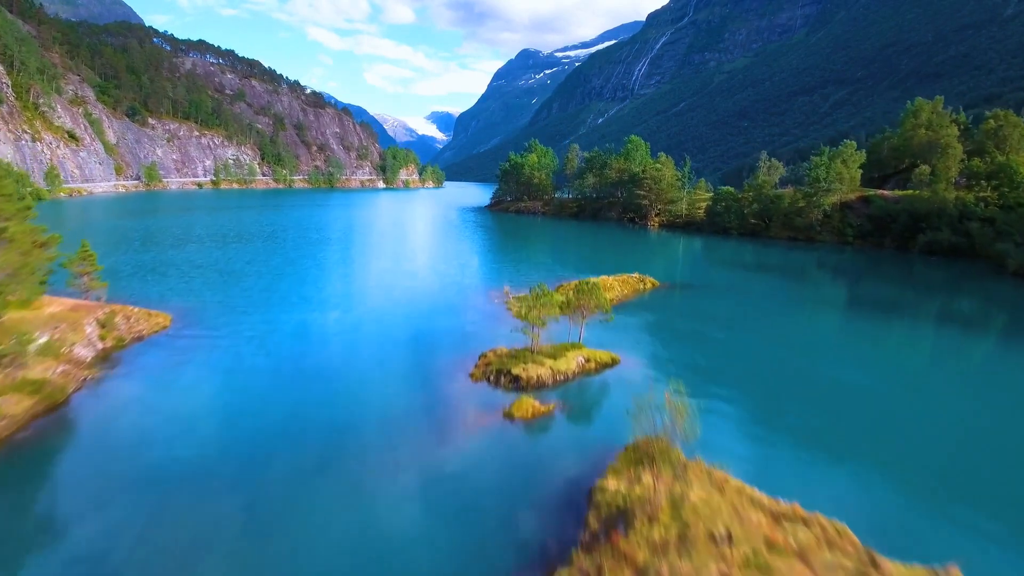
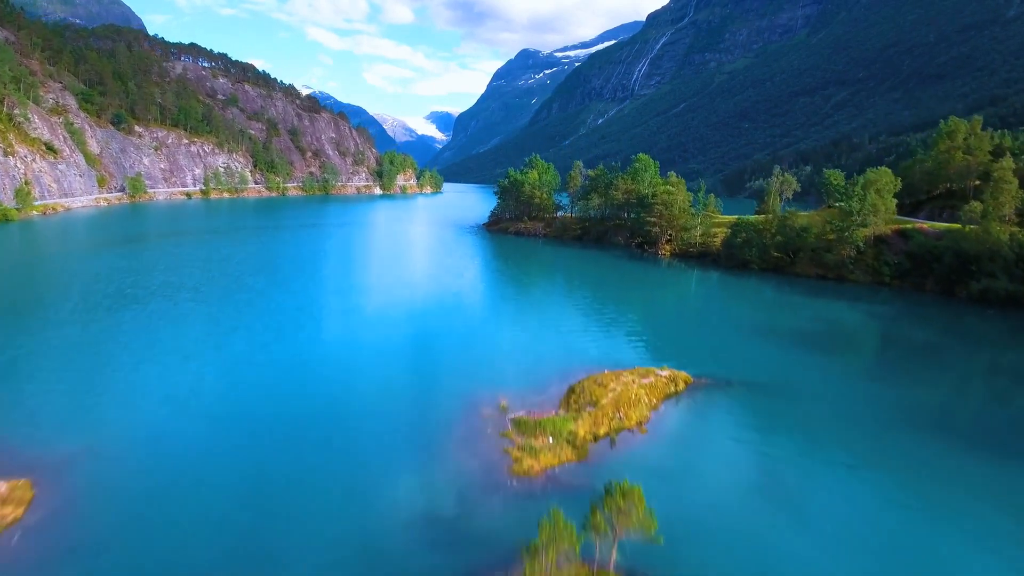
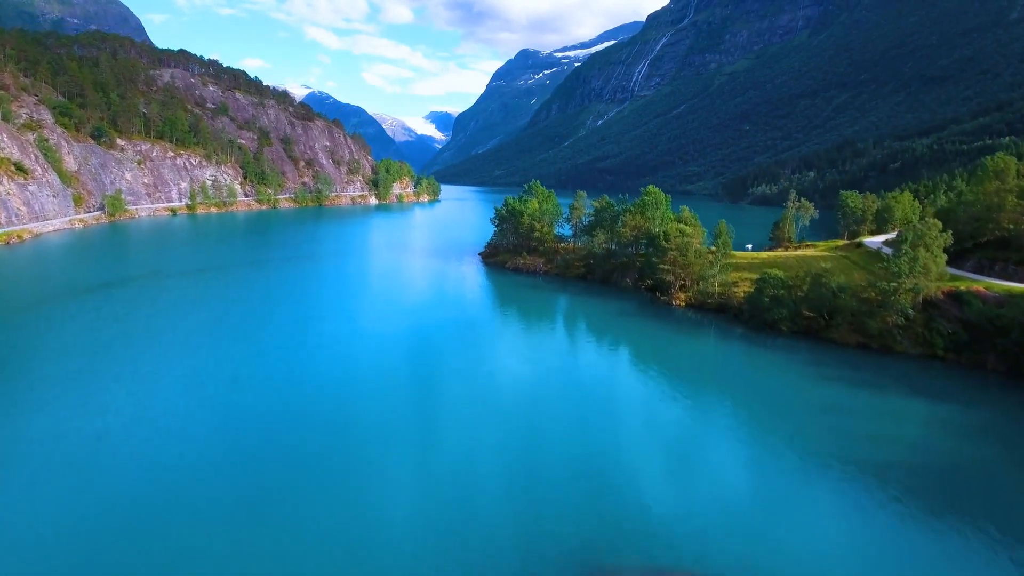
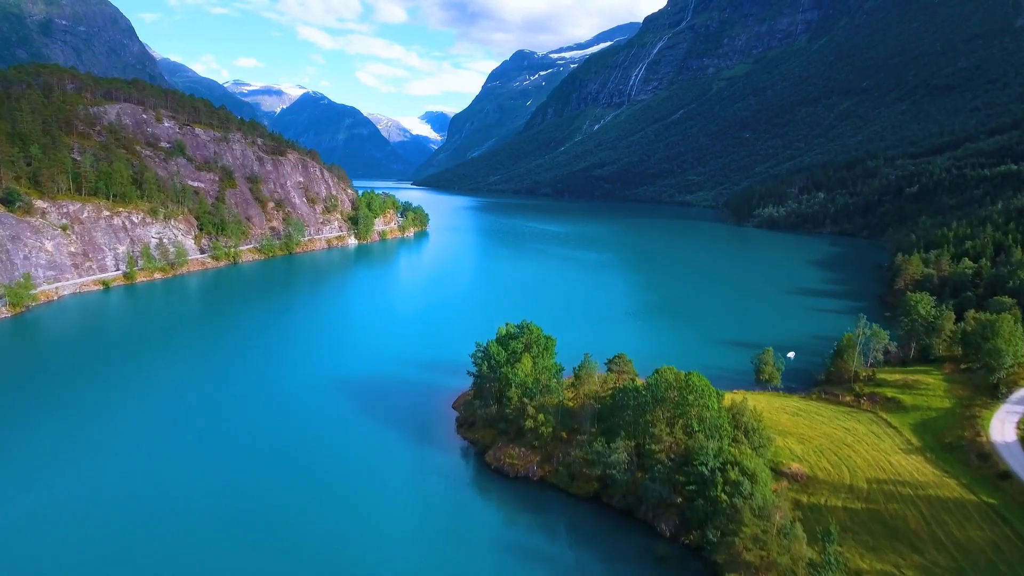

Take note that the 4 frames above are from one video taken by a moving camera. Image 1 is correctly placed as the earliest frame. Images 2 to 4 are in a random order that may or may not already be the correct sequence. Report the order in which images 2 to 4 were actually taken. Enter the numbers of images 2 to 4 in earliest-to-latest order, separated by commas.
2, 3, 4
